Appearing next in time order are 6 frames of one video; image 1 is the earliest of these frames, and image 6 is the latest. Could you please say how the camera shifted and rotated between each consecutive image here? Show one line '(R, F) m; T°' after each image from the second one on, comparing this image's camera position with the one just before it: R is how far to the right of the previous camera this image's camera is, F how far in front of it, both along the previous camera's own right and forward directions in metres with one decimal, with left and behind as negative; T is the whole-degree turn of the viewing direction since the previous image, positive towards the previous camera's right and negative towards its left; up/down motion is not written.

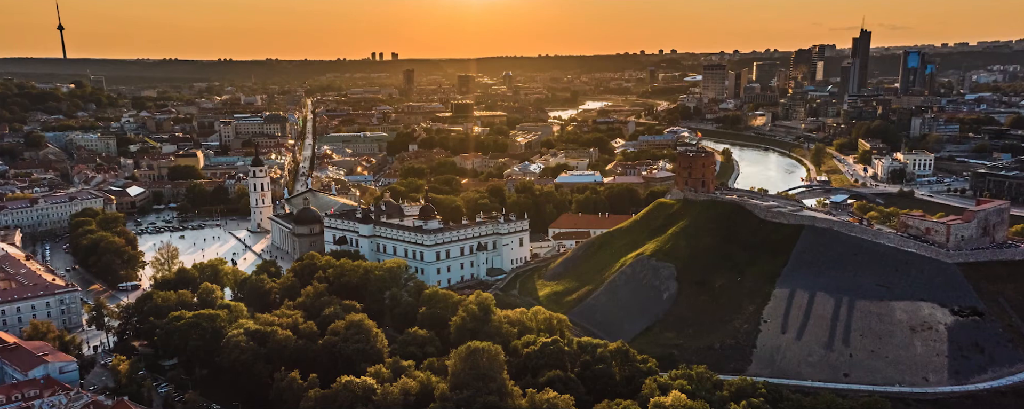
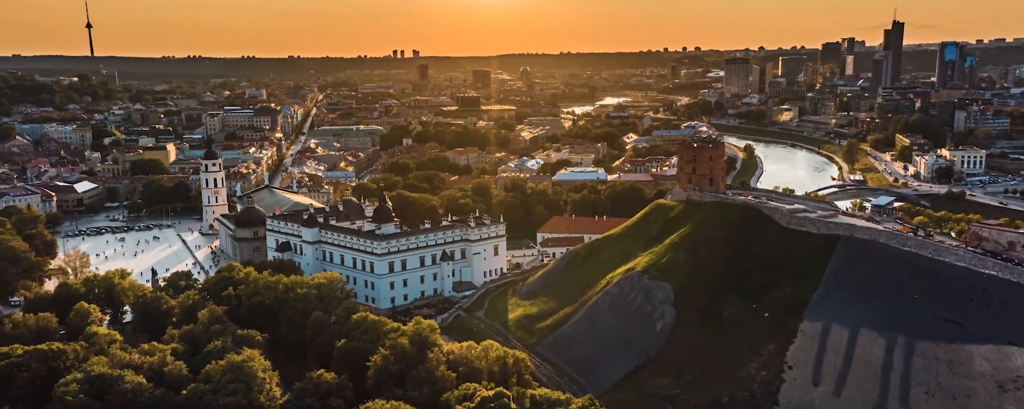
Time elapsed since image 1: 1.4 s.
(+3.5, +11.2) m; -2°
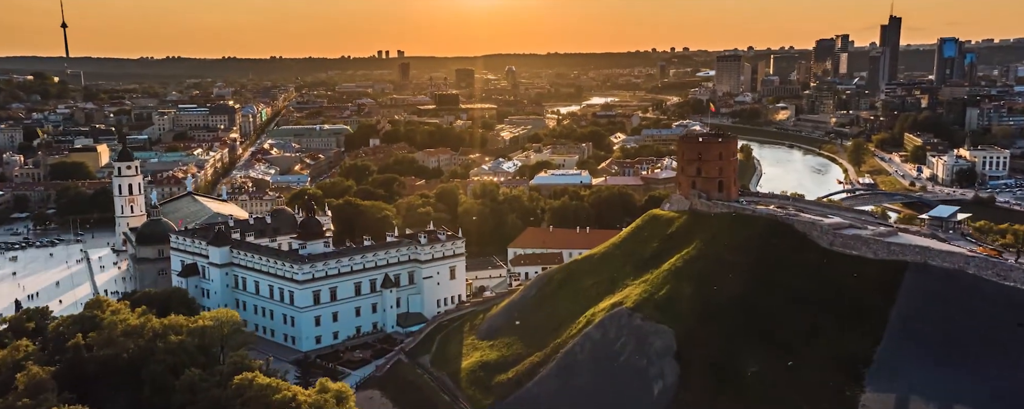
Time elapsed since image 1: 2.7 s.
(+1.6, +10.9) m; +1°
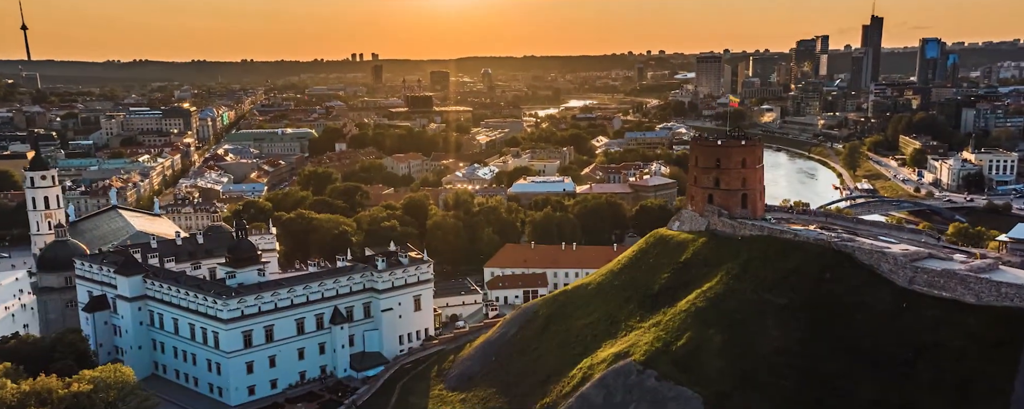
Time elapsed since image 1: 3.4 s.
(+0.1, +7.5) m; +2°
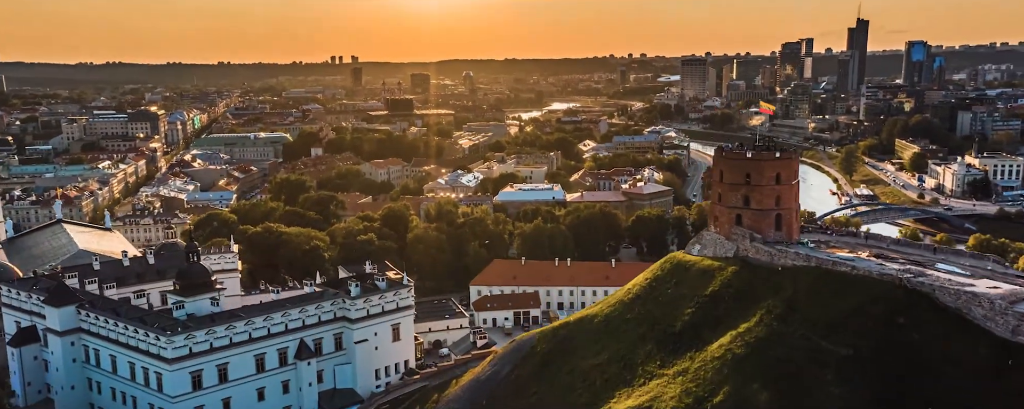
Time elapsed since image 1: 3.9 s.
(-0.4, +4.7) m; +1°
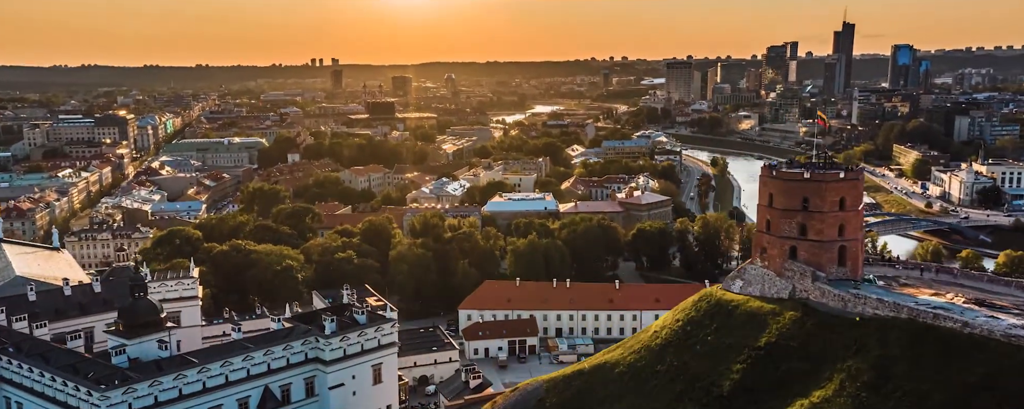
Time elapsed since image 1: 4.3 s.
(-0.7, +4.5) m; +1°
